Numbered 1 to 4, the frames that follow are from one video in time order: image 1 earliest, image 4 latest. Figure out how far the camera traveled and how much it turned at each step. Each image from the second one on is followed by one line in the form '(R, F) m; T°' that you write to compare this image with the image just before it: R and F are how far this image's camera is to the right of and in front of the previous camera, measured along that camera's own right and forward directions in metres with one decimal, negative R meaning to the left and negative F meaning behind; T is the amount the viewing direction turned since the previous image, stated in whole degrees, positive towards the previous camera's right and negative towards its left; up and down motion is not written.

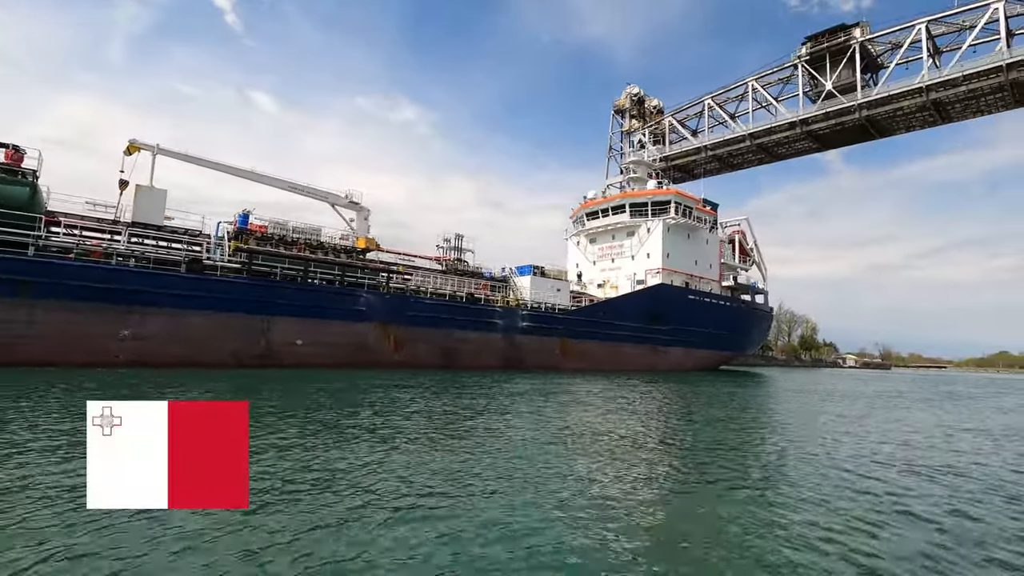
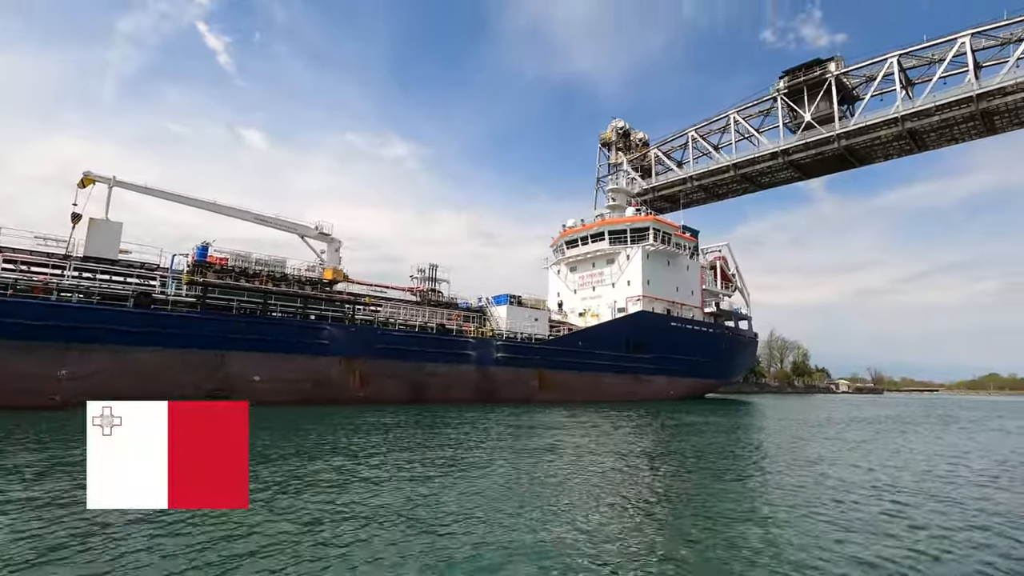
(+0.8, +0.6) m; +1°
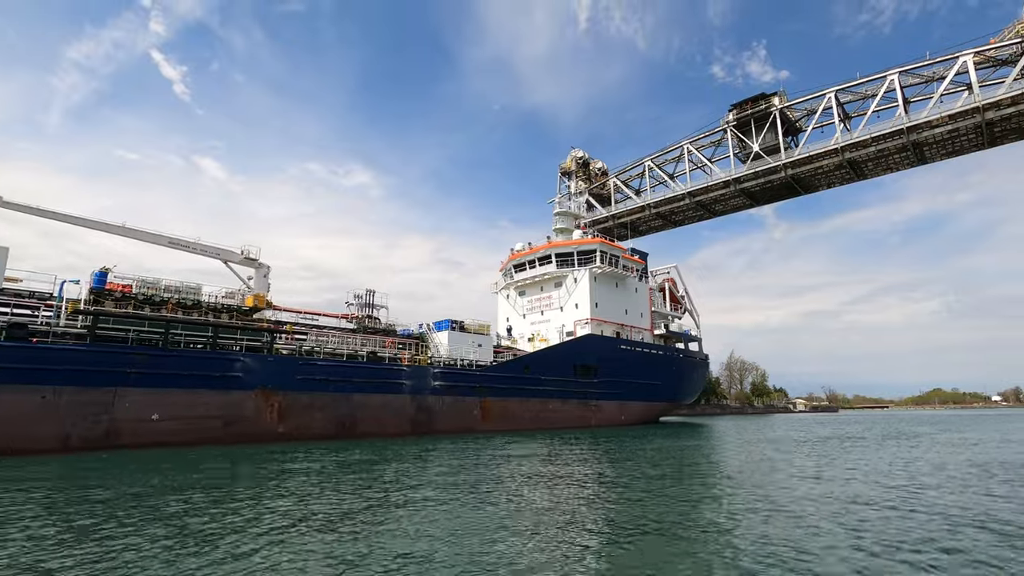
(+1.2, +0.7) m; +4°
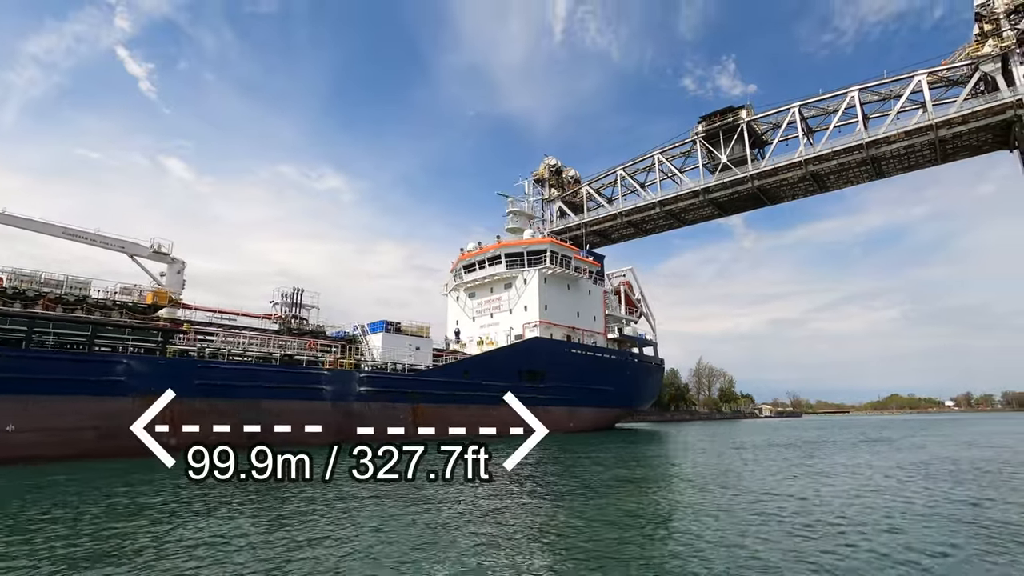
(+1.6, +1.2) m; +3°
